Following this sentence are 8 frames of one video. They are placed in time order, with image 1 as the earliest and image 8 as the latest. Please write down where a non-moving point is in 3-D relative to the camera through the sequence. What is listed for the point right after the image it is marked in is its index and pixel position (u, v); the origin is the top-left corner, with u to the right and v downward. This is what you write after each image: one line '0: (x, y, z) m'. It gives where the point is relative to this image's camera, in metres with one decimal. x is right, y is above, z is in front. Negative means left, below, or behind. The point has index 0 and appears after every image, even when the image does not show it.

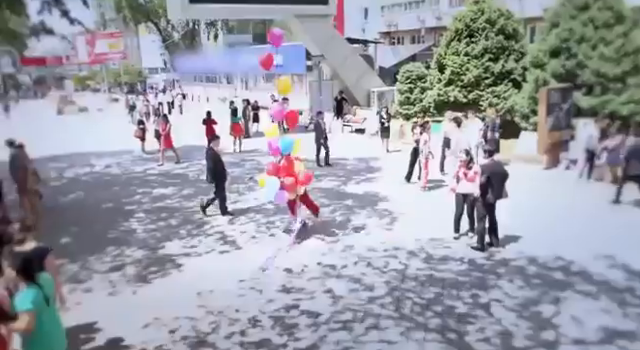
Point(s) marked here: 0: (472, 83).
0: (+1.9, +1.1, +5.8) m
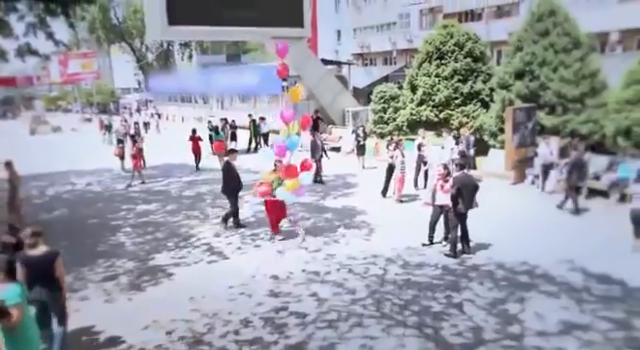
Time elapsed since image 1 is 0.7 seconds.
0: (+1.6, +0.9, +6.1) m
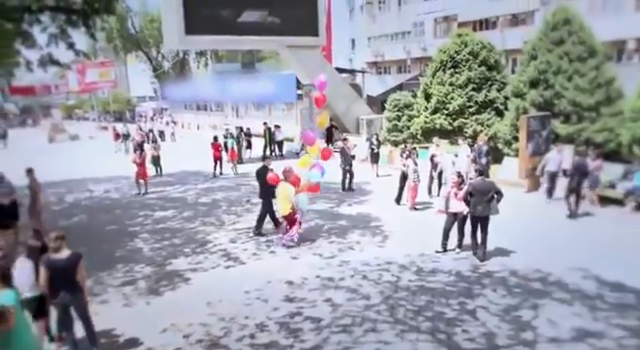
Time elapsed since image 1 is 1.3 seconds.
0: (+1.8, +0.8, +6.2) m
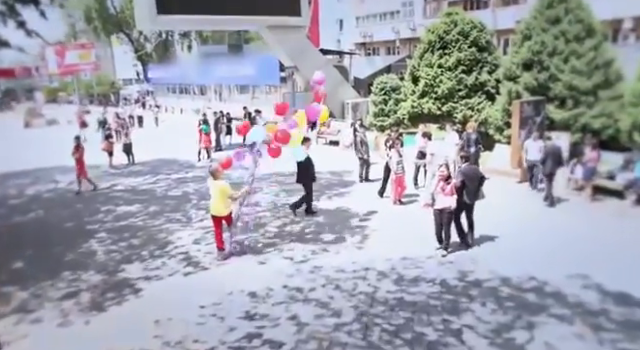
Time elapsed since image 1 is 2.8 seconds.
0: (+1.5, +1.0, +5.8) m
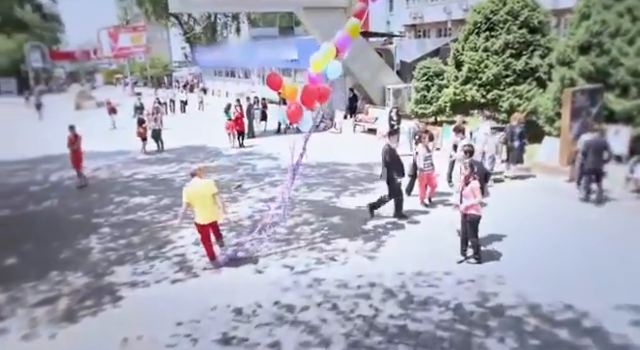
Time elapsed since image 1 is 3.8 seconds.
0: (+1.9, +1.0, +5.3) m
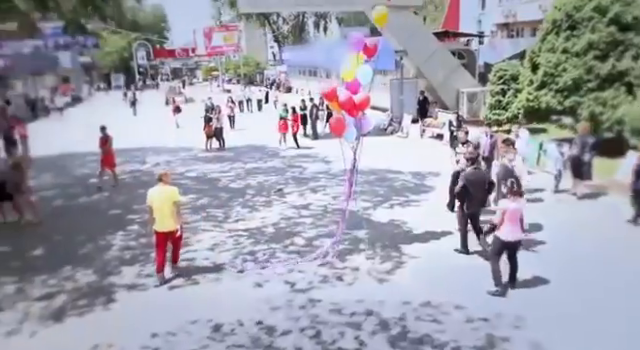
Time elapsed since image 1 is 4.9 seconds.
0: (+2.4, +0.9, +4.7) m
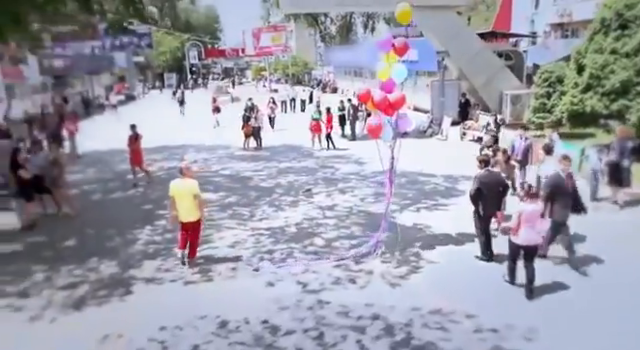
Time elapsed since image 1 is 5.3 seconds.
0: (+2.8, +0.8, +4.4) m
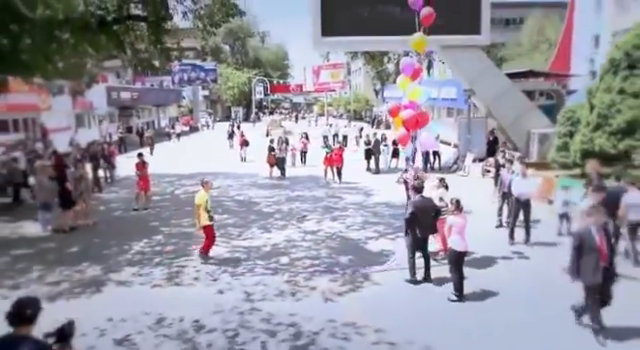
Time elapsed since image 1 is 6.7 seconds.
0: (+2.7, +0.4, +4.4) m
